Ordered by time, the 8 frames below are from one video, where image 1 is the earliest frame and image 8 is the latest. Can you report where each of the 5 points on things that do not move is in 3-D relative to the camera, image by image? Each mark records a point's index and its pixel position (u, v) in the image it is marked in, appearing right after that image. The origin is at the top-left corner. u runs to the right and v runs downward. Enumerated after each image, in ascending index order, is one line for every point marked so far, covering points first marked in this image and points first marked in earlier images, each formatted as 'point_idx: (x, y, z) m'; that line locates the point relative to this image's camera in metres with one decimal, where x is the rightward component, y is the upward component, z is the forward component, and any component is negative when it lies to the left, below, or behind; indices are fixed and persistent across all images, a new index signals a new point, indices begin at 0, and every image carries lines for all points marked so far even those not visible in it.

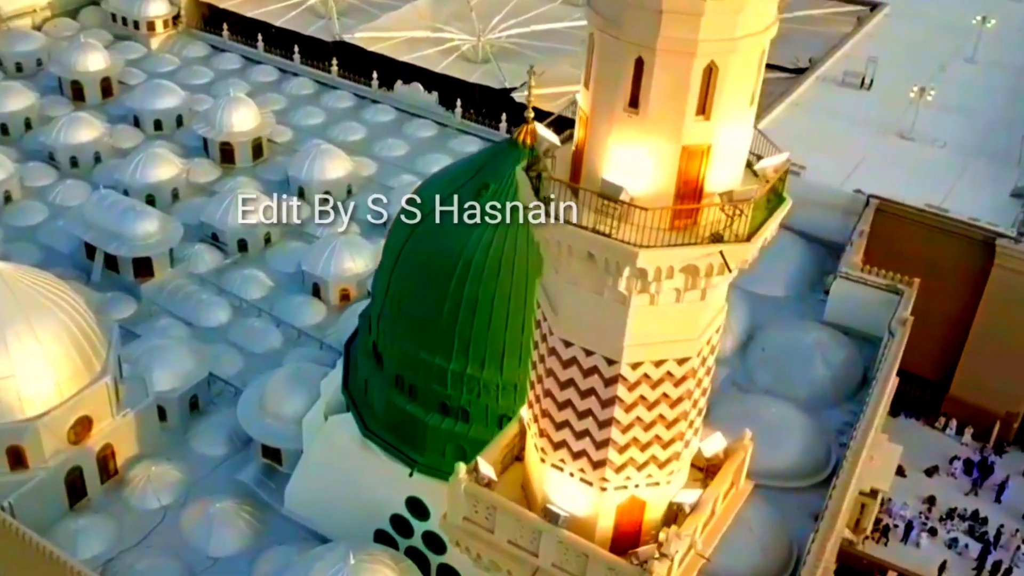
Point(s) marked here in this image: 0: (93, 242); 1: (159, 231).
0: (-6.9, +0.7, +18.3) m
1: (-5.8, +0.9, +18.3) m
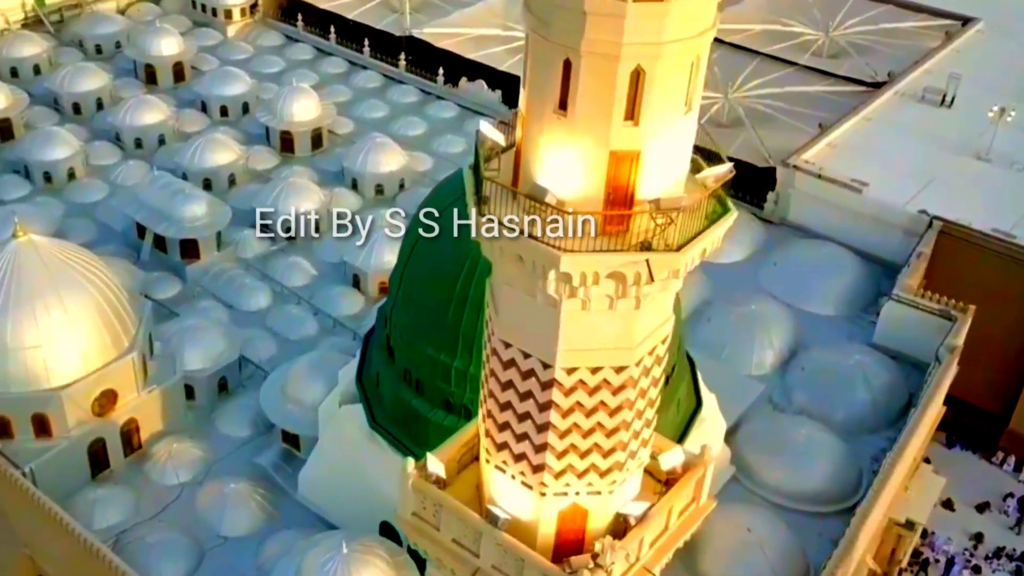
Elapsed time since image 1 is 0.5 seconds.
0: (-6.2, +1.1, +18.8) m
1: (-5.2, +1.2, +18.7) m
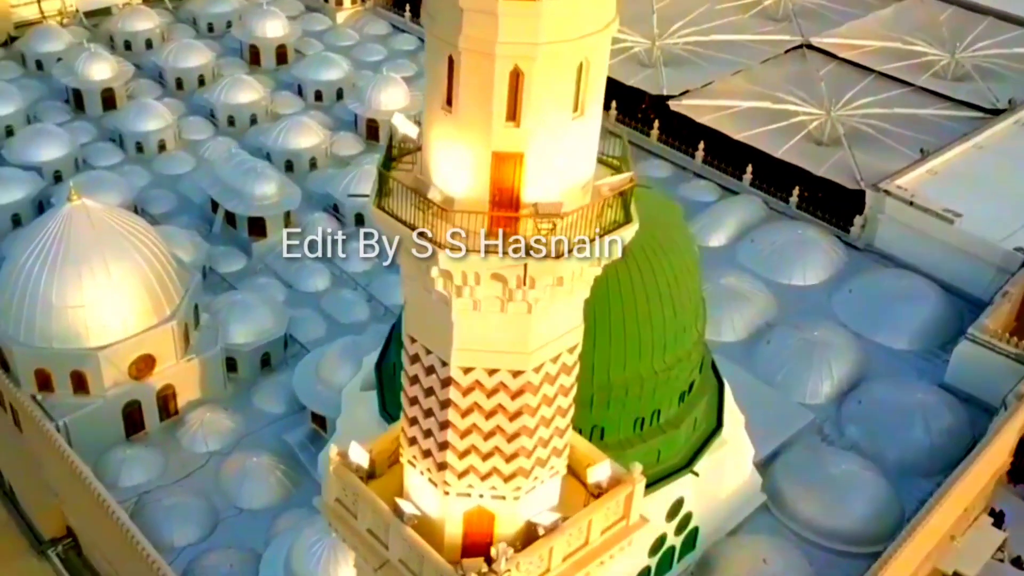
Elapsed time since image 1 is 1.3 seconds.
0: (-5.2, +1.6, +19.5) m
1: (-4.1, +1.6, +19.2) m
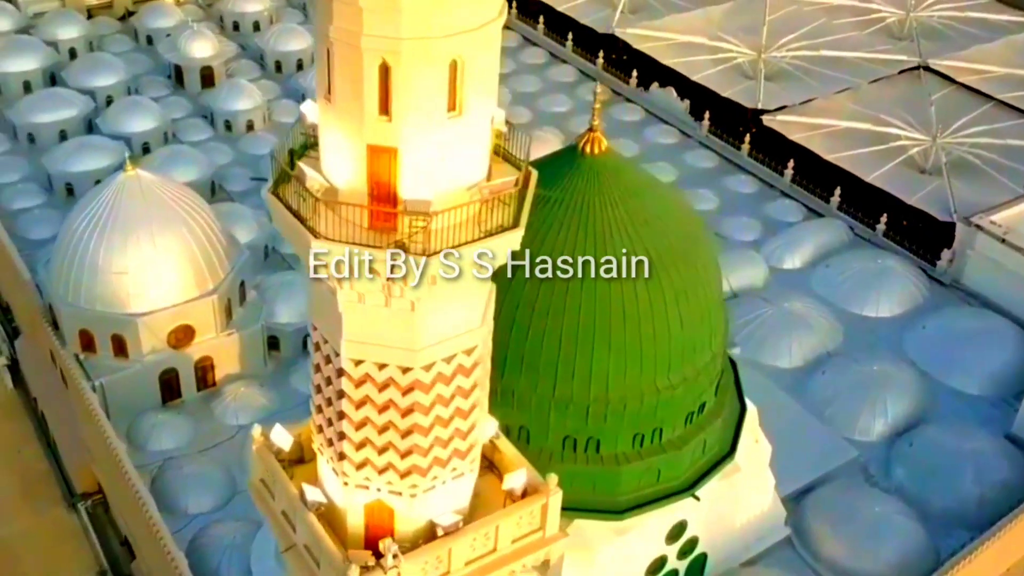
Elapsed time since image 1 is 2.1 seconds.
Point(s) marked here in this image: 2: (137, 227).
0: (-4.0, +1.9, +19.9) m
1: (-3.0, +1.9, +19.5) m
2: (-5.3, +0.9, +15.4) m
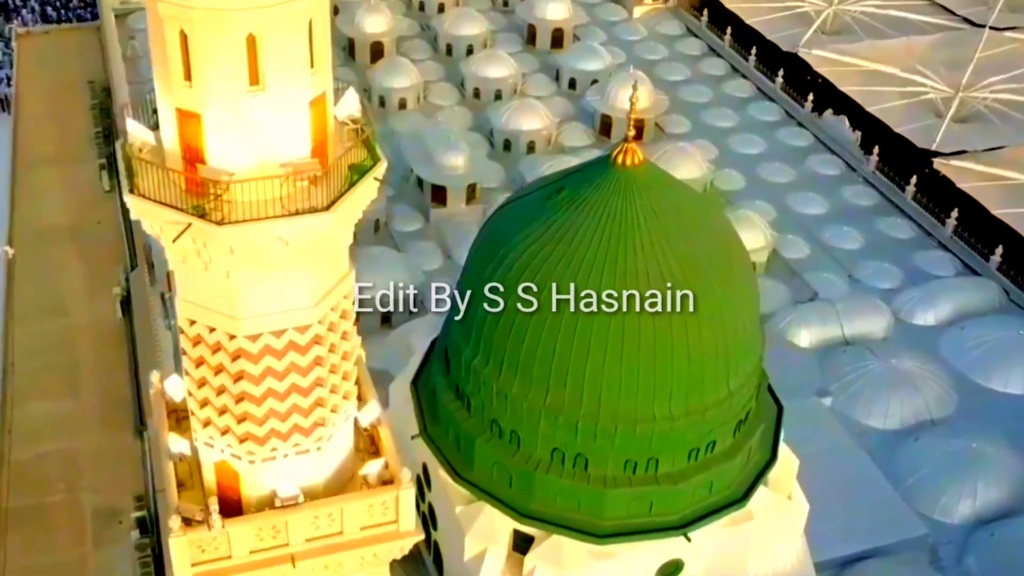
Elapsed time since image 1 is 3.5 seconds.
0: (-1.8, +2.4, +20.4) m
1: (-0.9, +2.2, +19.8) m
2: (-4.1, +1.6, +16.3) m
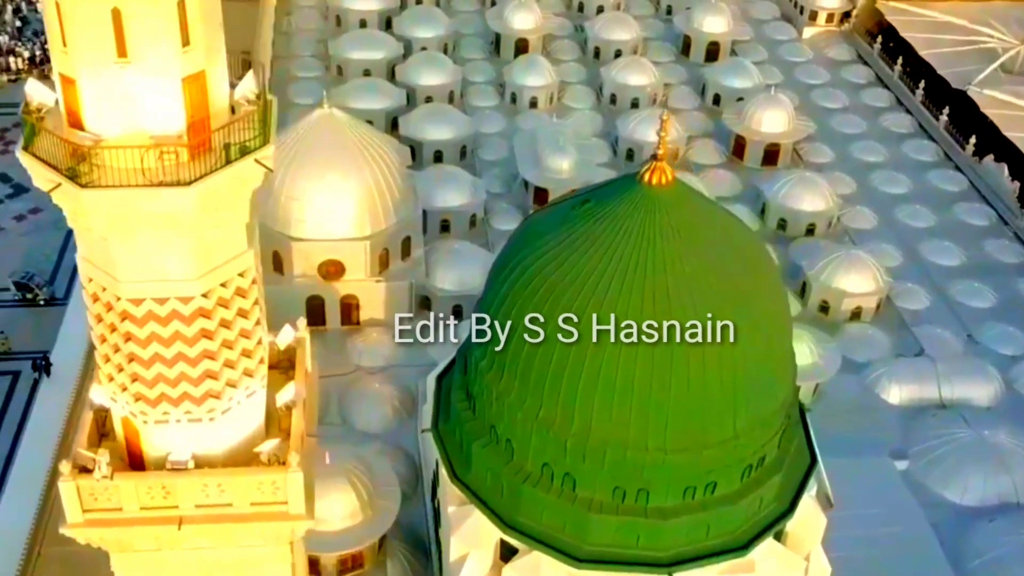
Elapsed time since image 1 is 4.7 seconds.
0: (+0.2, +2.4, +20.3) m
1: (+1.0, +2.1, +19.6) m
2: (-2.9, +2.0, +16.8) m
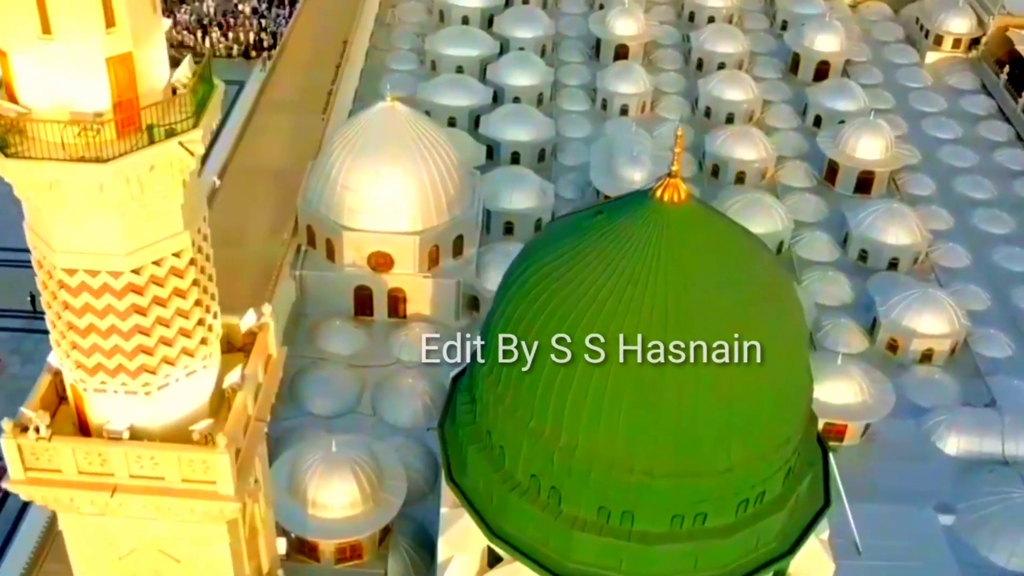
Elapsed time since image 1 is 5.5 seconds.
0: (+1.6, +2.2, +20.1) m
1: (+2.2, +1.9, +19.3) m
2: (-2.0, +2.1, +17.0) m
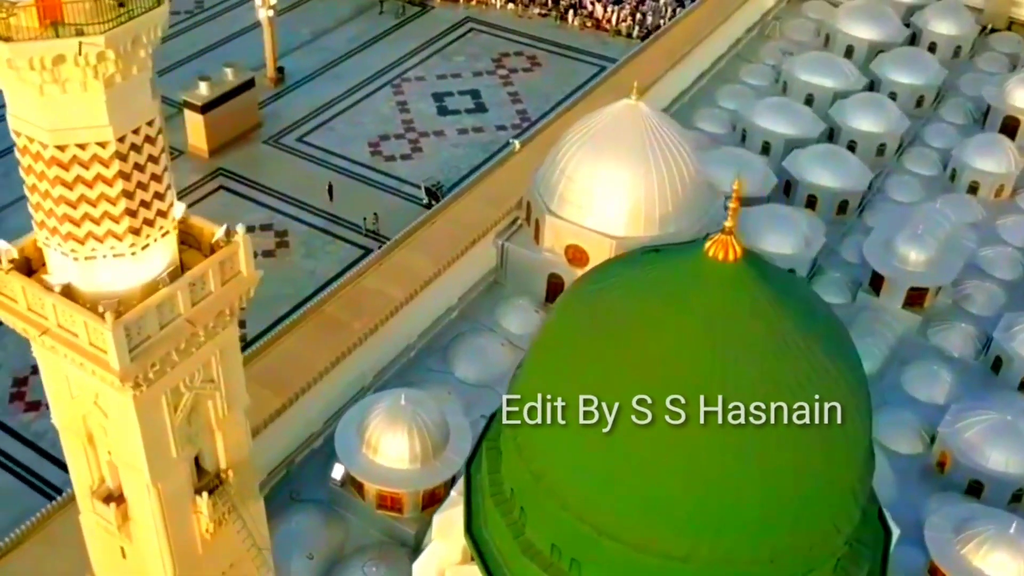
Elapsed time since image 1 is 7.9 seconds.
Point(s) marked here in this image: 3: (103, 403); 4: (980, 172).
0: (+6.2, +0.8, +17.9) m
1: (+6.2, +0.4, +16.9) m
2: (+1.7, +2.1, +16.7) m
3: (-3.7, -1.0, +10.0) m
4: (+8.3, +2.0, +19.7) m
